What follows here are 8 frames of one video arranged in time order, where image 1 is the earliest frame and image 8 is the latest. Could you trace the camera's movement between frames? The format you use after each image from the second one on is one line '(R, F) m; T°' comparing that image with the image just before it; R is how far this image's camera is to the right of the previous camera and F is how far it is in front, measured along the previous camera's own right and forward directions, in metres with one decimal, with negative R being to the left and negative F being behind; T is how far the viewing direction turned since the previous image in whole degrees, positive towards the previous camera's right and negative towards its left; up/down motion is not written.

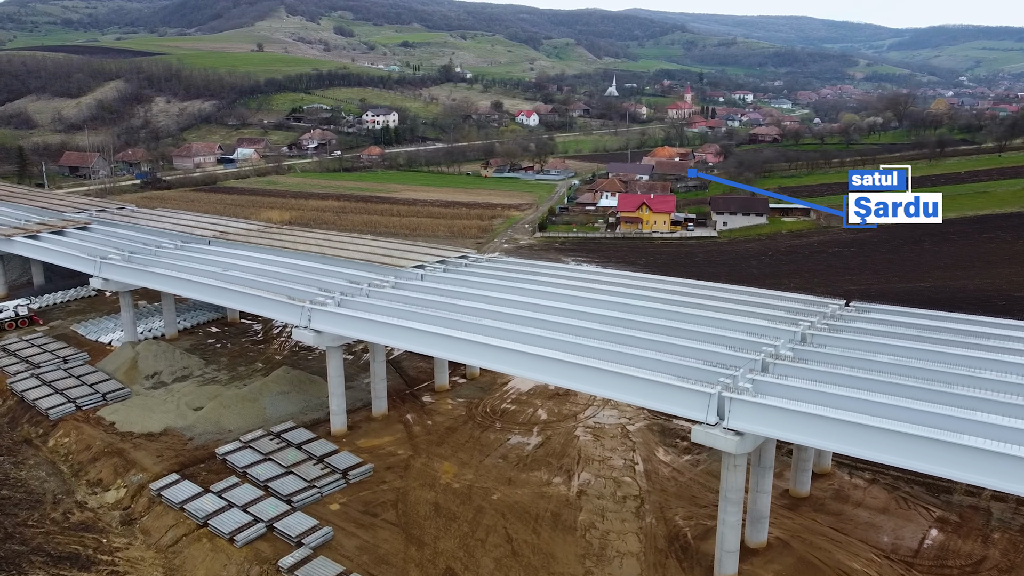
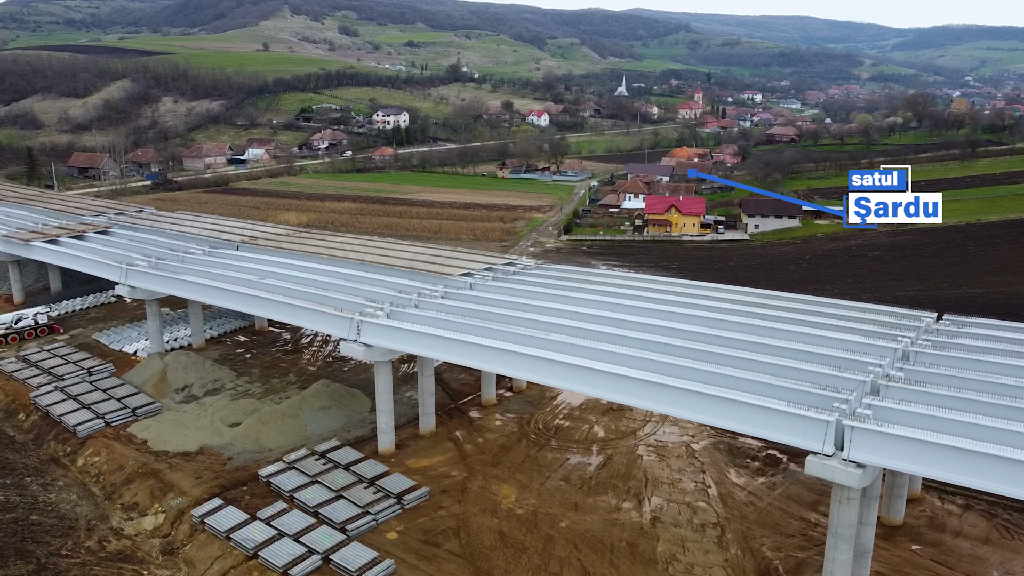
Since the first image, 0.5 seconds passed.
(-1.1, +0.8) m; 0°
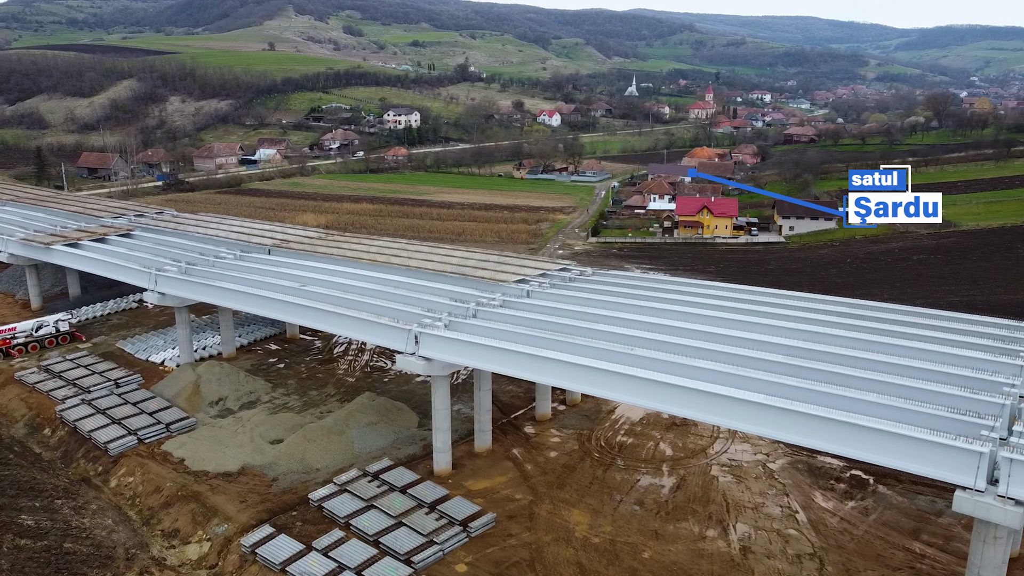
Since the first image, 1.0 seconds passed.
(-1.1, +0.9) m; 0°
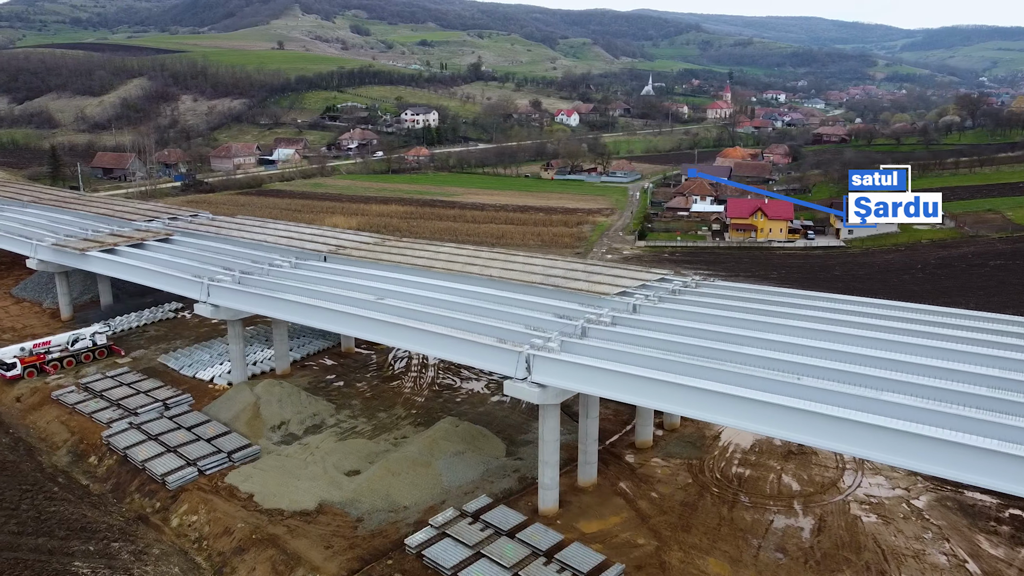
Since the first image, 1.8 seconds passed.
(-1.7, +1.4) m; 0°
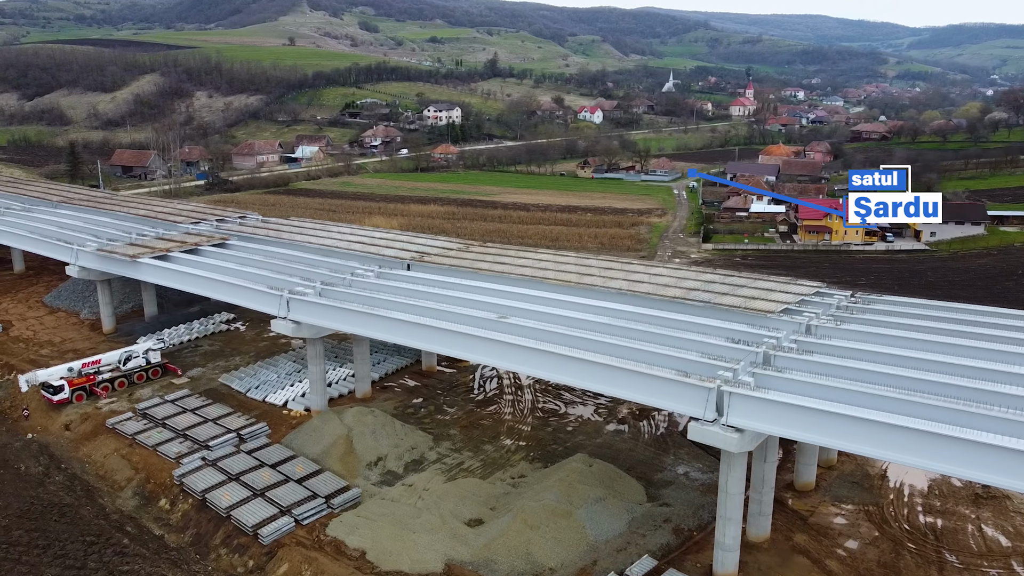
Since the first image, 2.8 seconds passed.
(-2.1, +1.8) m; 0°
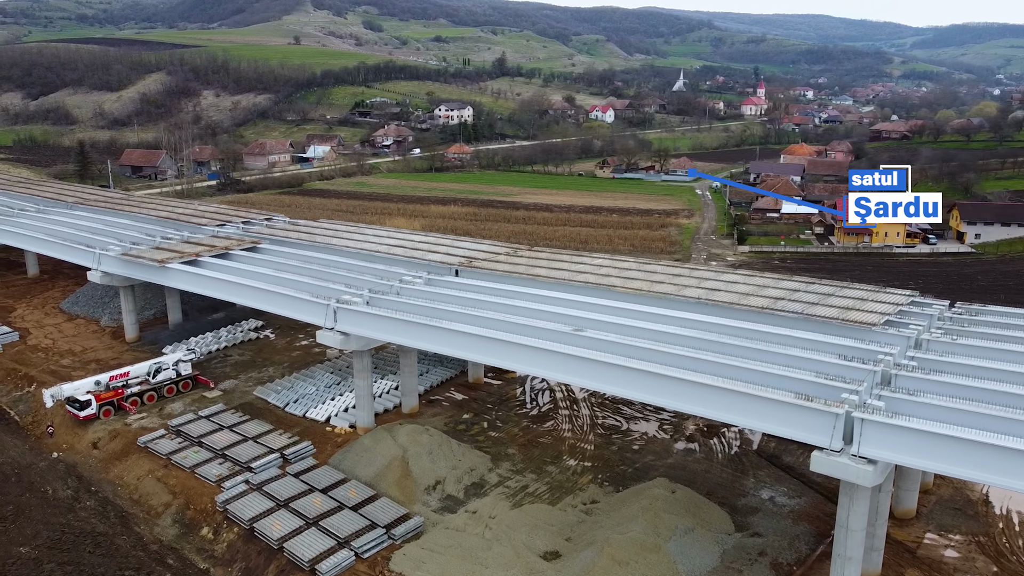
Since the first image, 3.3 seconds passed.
(-1.0, +0.9) m; 0°
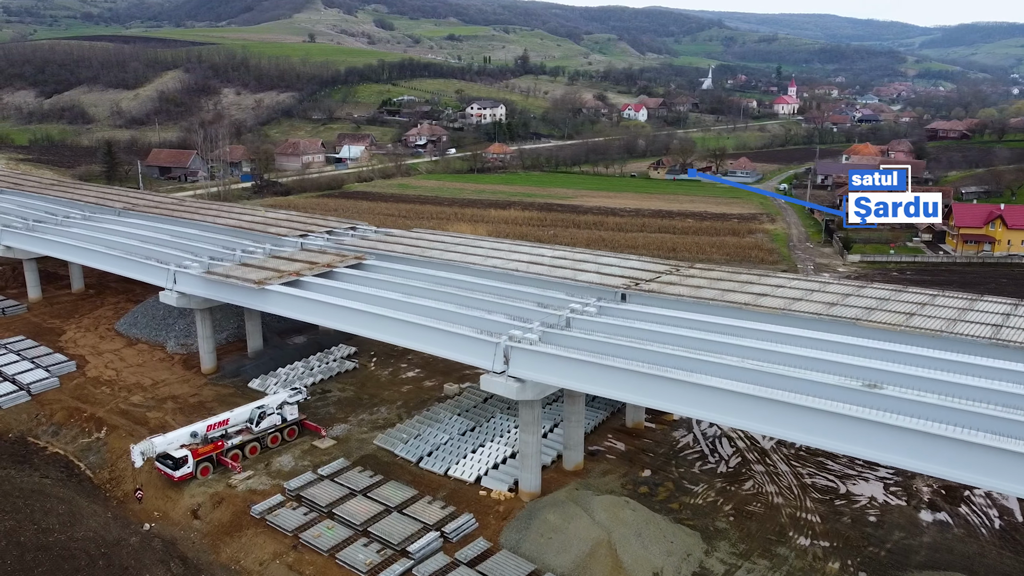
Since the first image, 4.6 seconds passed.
(-2.8, +2.4) m; 0°
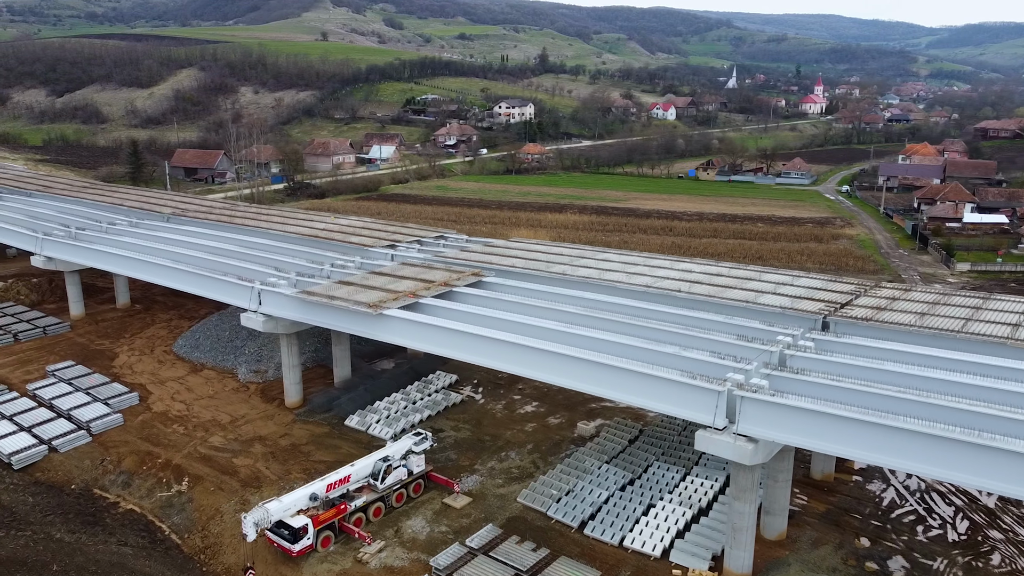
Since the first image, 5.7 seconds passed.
(-2.3, +1.9) m; 0°
